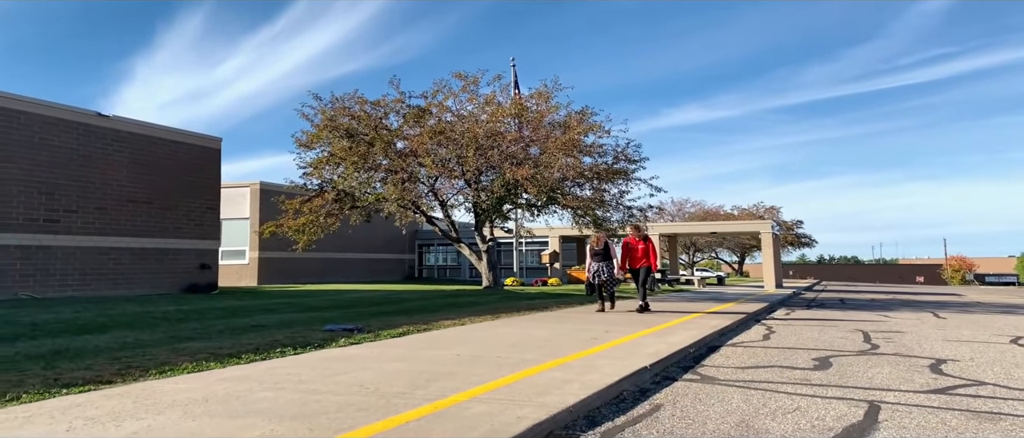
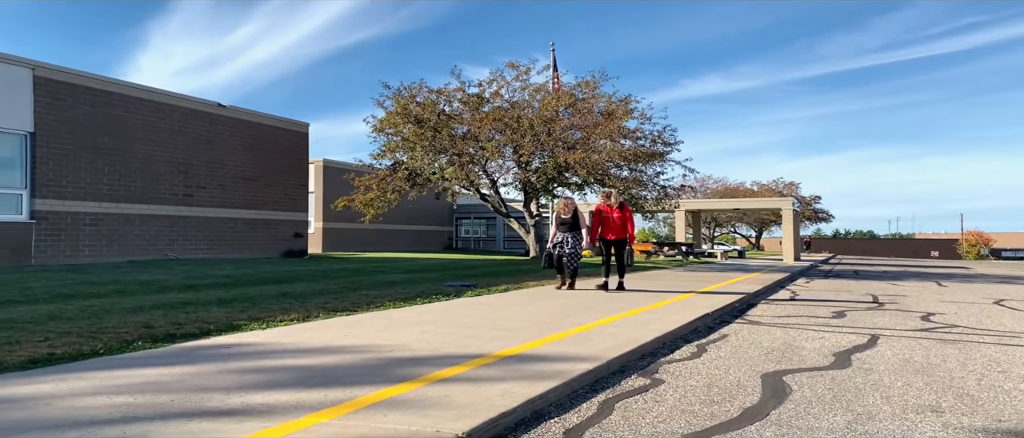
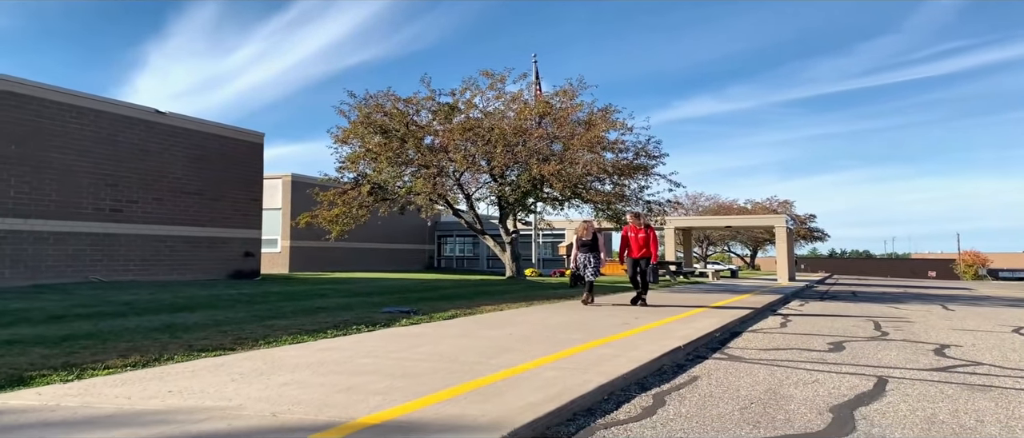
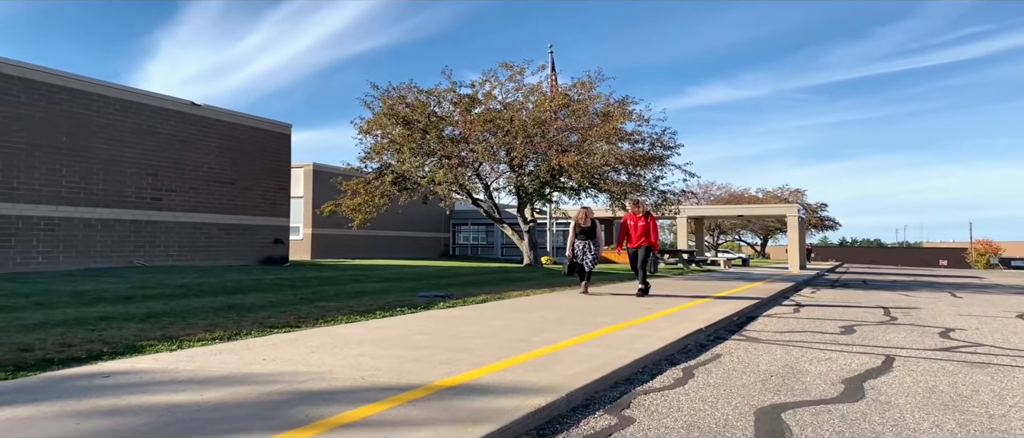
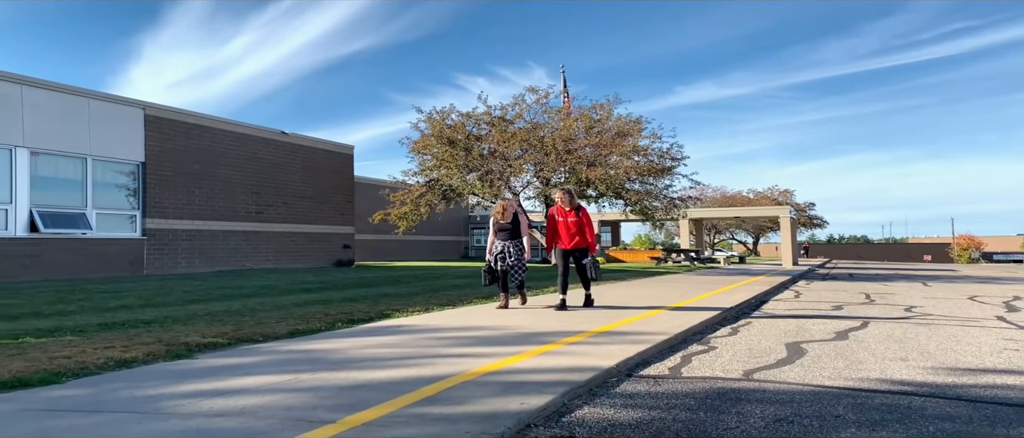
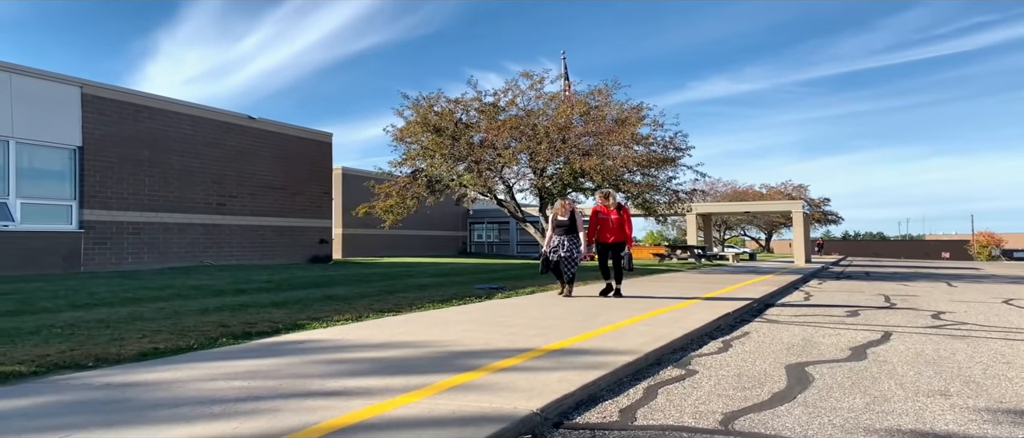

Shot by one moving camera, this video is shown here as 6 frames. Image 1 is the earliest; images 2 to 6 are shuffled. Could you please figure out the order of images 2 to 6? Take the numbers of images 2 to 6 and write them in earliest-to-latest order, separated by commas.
3, 4, 2, 6, 5
